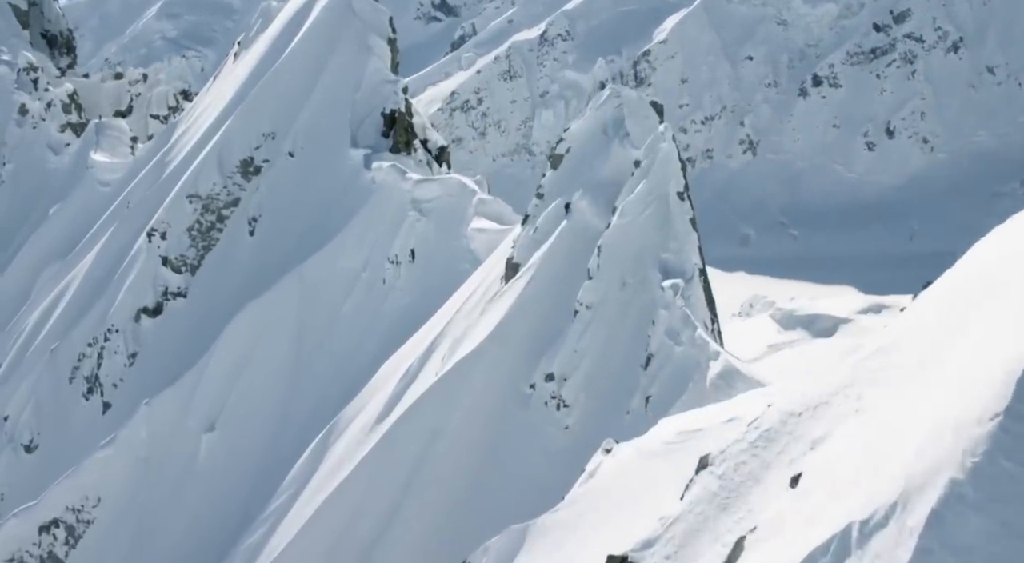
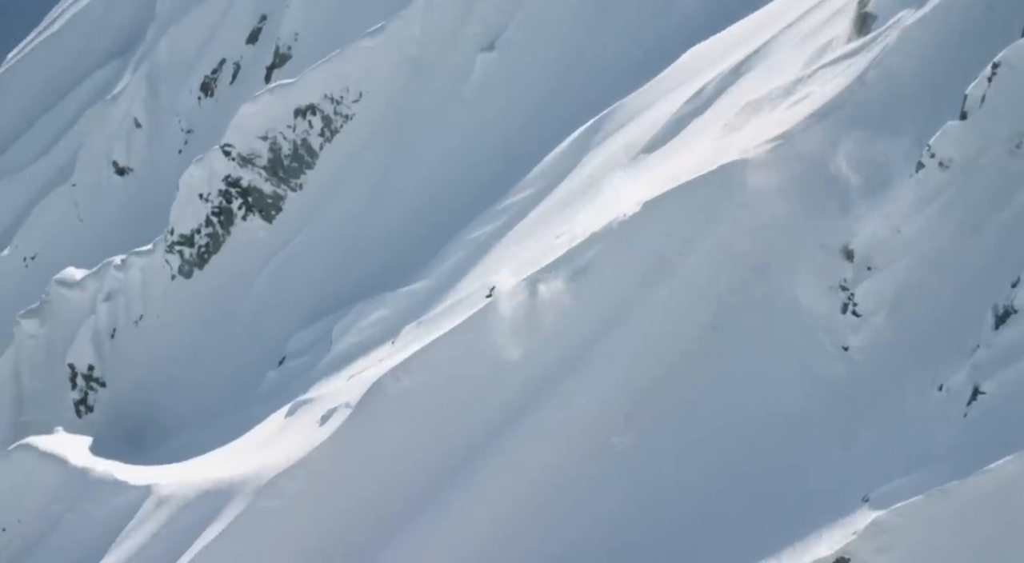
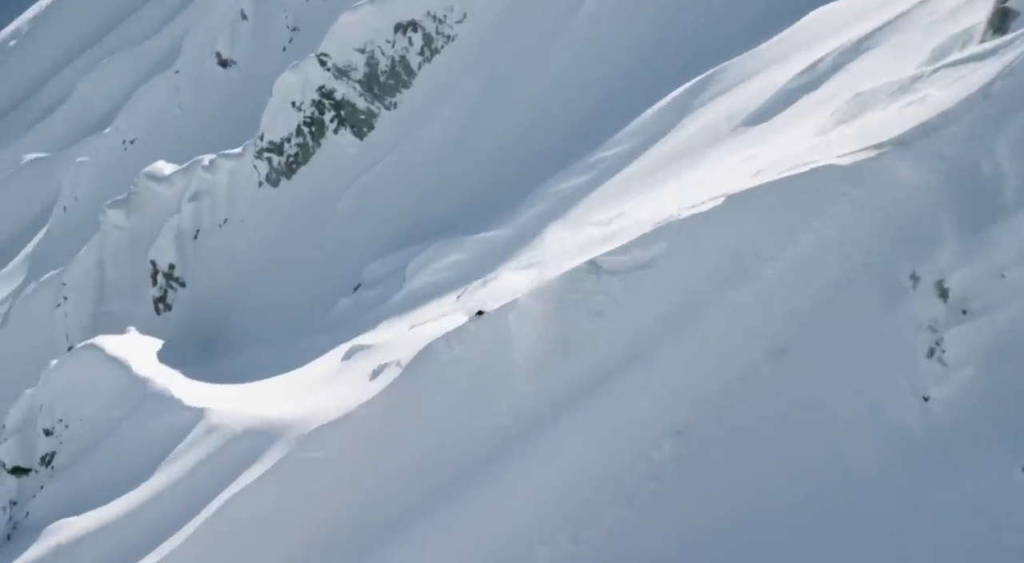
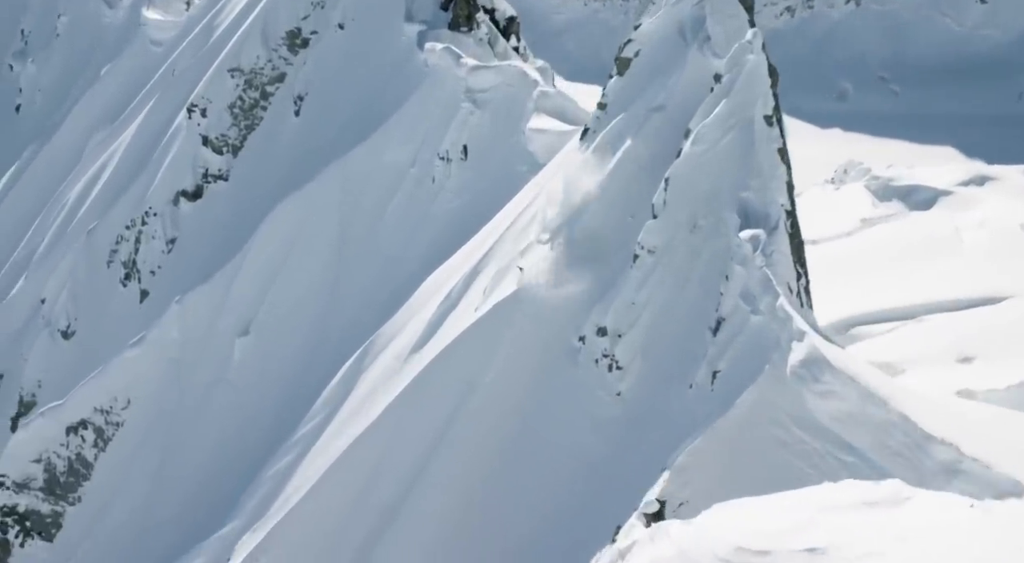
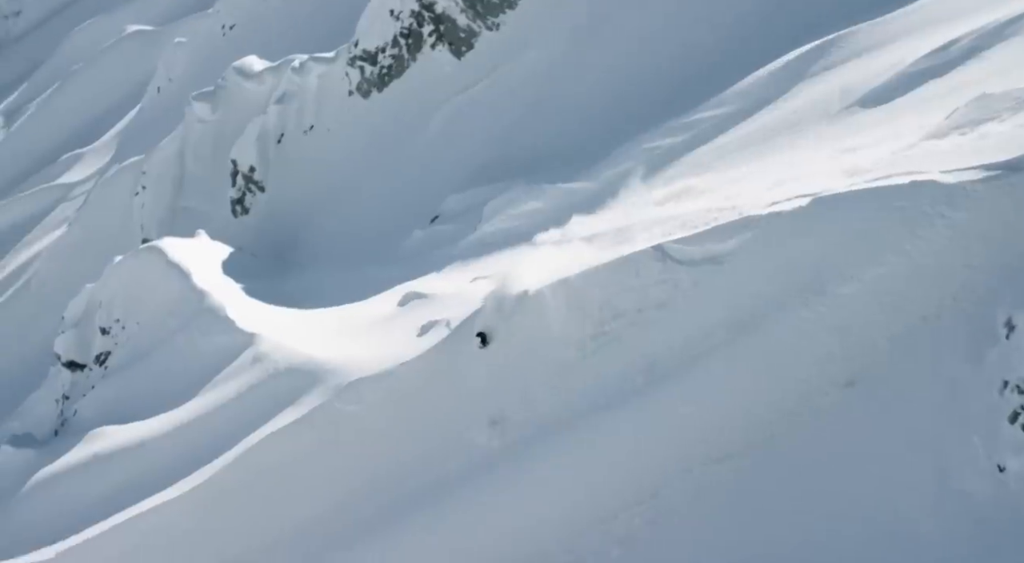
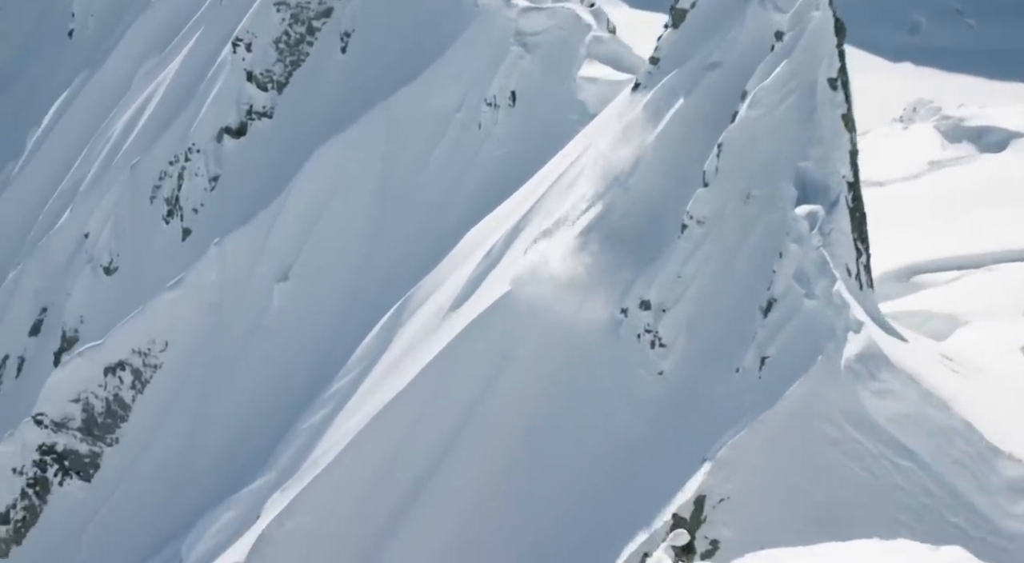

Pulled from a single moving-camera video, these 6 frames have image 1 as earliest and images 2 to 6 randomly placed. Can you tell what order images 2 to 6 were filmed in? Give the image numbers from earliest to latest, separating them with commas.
4, 6, 2, 3, 5
